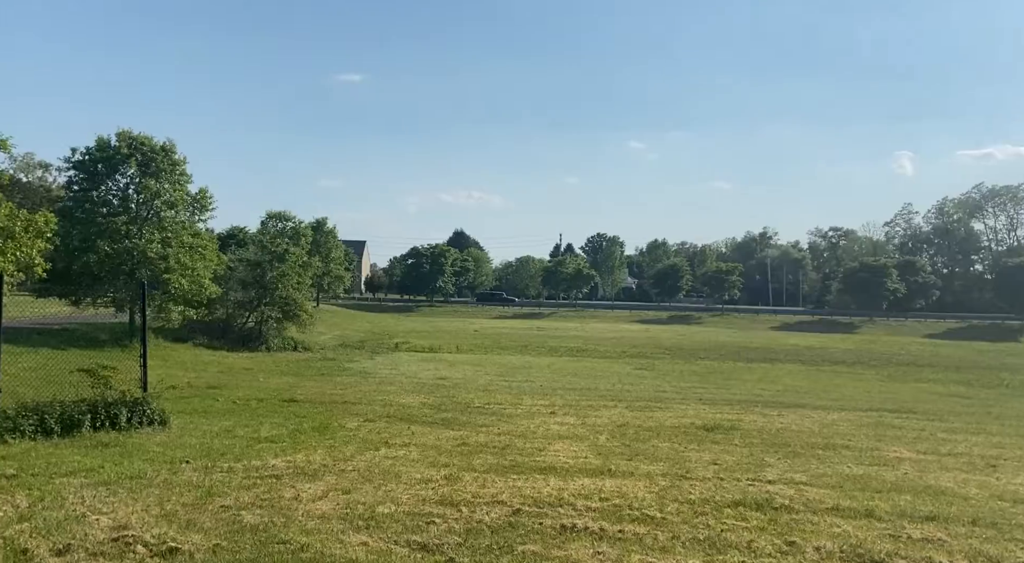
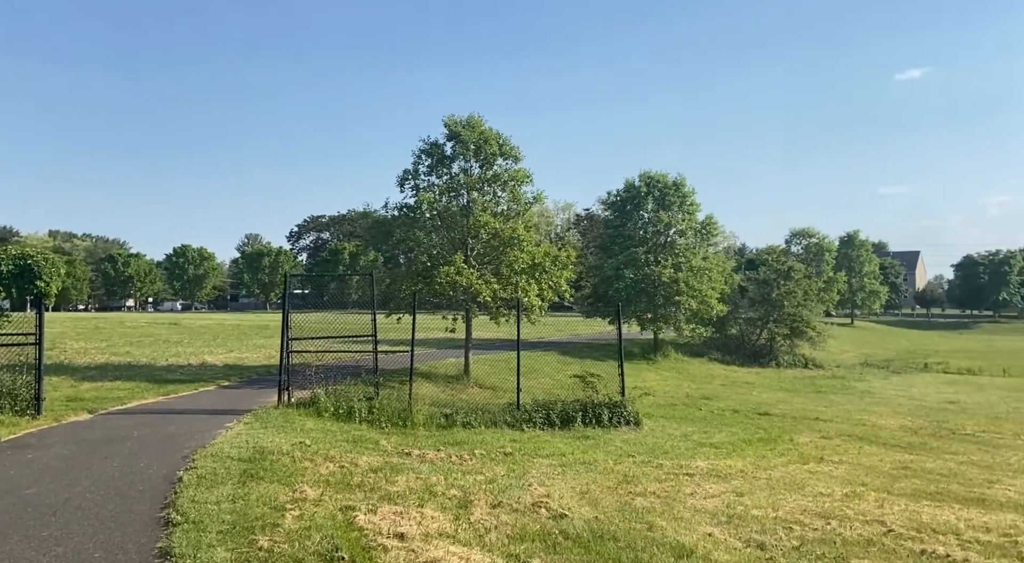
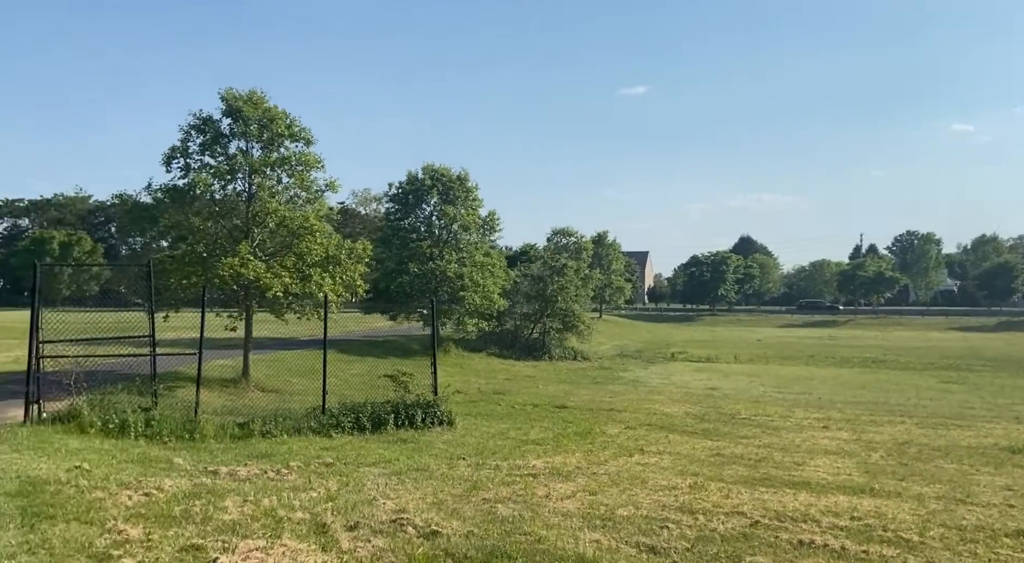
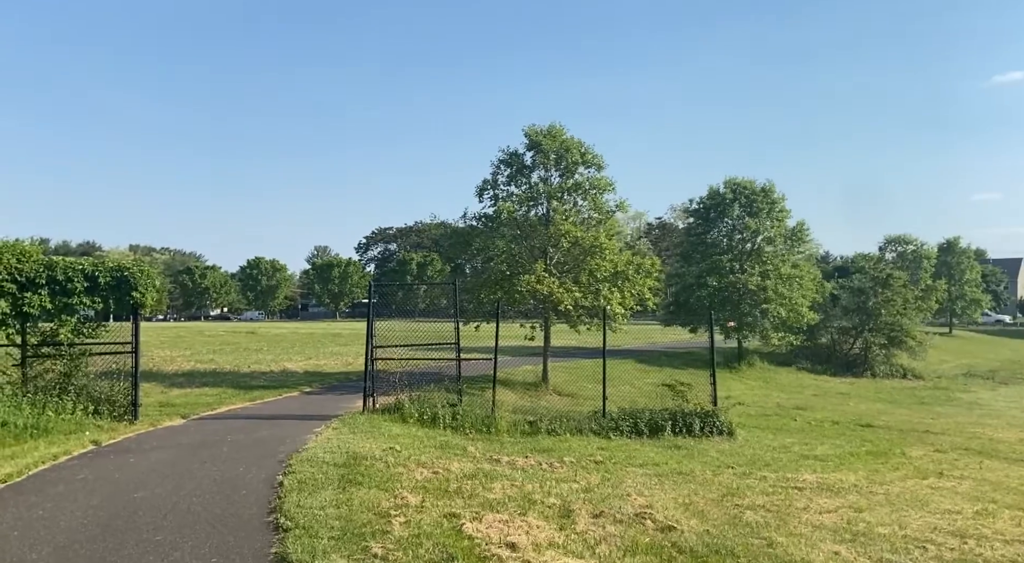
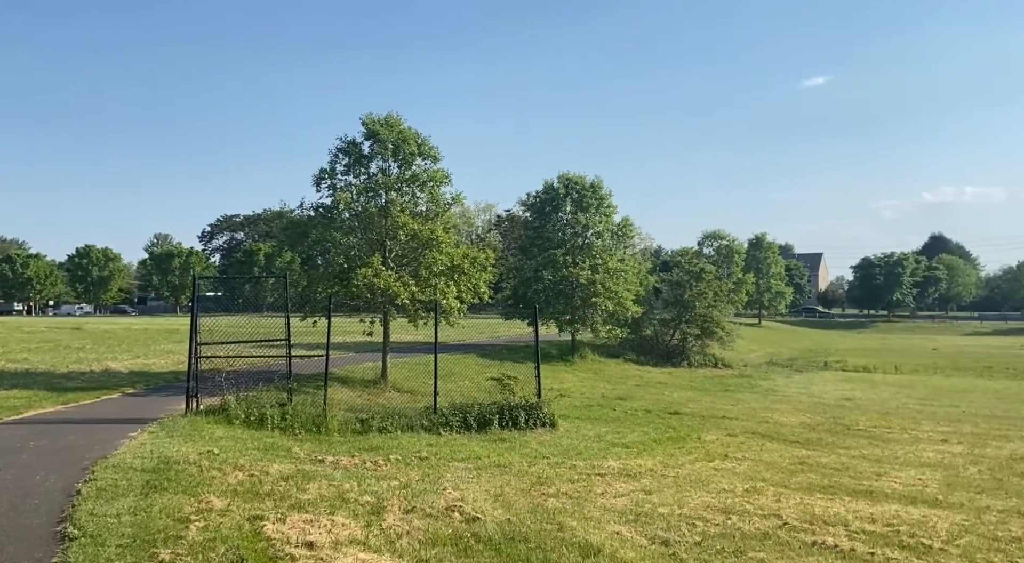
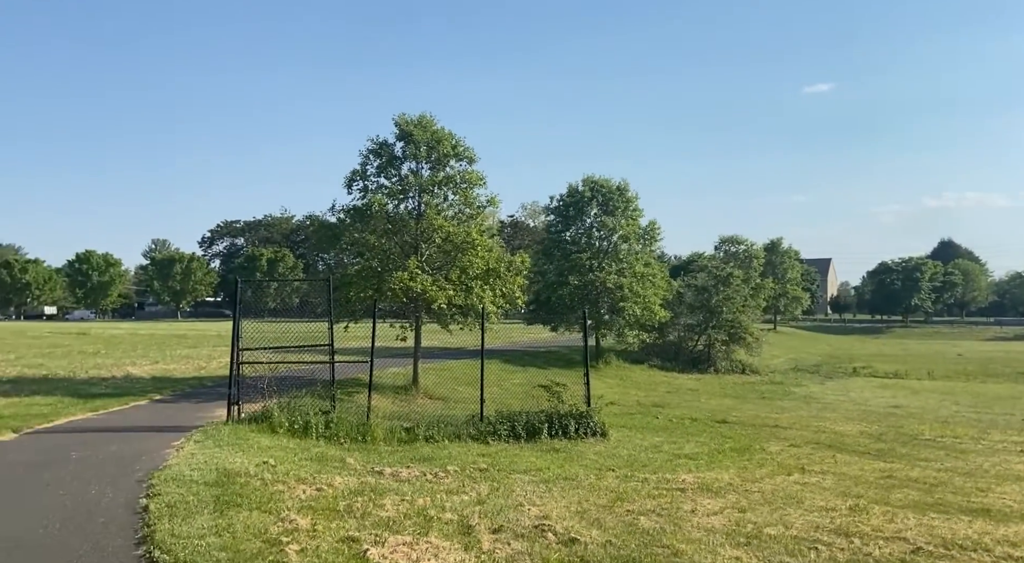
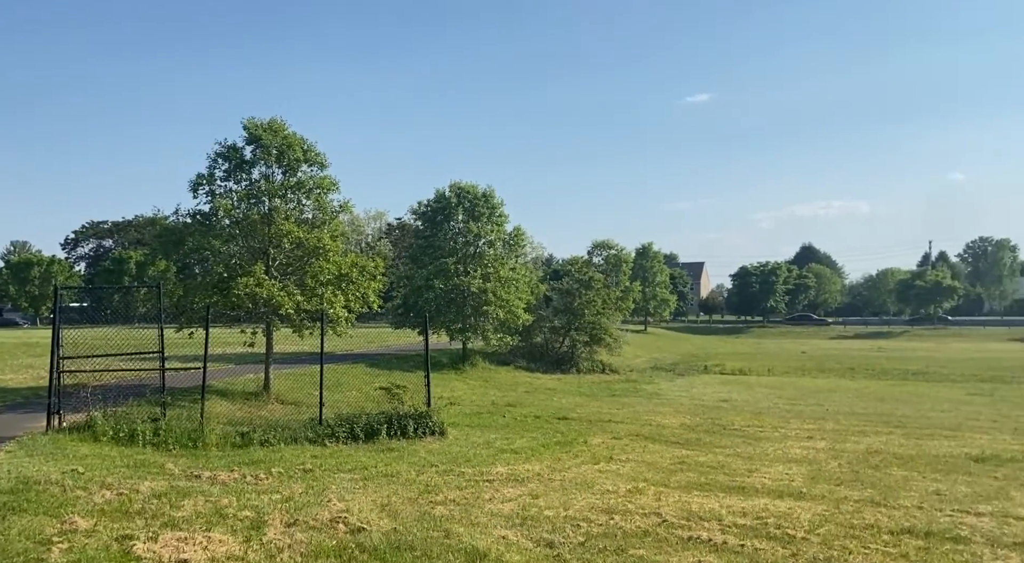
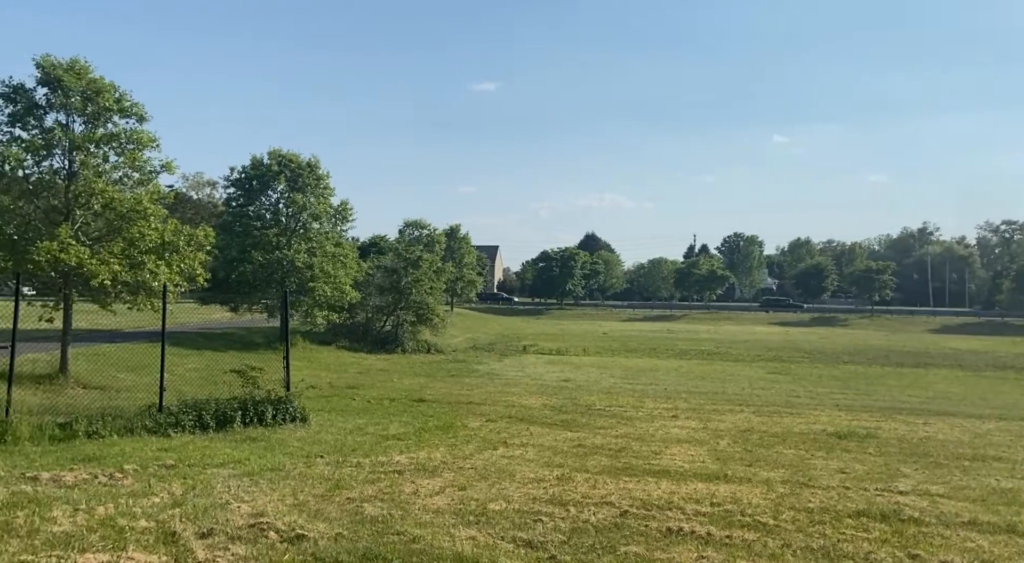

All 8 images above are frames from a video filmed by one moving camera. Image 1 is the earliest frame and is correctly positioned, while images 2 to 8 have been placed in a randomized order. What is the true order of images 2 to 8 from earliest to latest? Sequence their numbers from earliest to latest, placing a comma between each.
8, 3, 6, 4, 2, 5, 7
